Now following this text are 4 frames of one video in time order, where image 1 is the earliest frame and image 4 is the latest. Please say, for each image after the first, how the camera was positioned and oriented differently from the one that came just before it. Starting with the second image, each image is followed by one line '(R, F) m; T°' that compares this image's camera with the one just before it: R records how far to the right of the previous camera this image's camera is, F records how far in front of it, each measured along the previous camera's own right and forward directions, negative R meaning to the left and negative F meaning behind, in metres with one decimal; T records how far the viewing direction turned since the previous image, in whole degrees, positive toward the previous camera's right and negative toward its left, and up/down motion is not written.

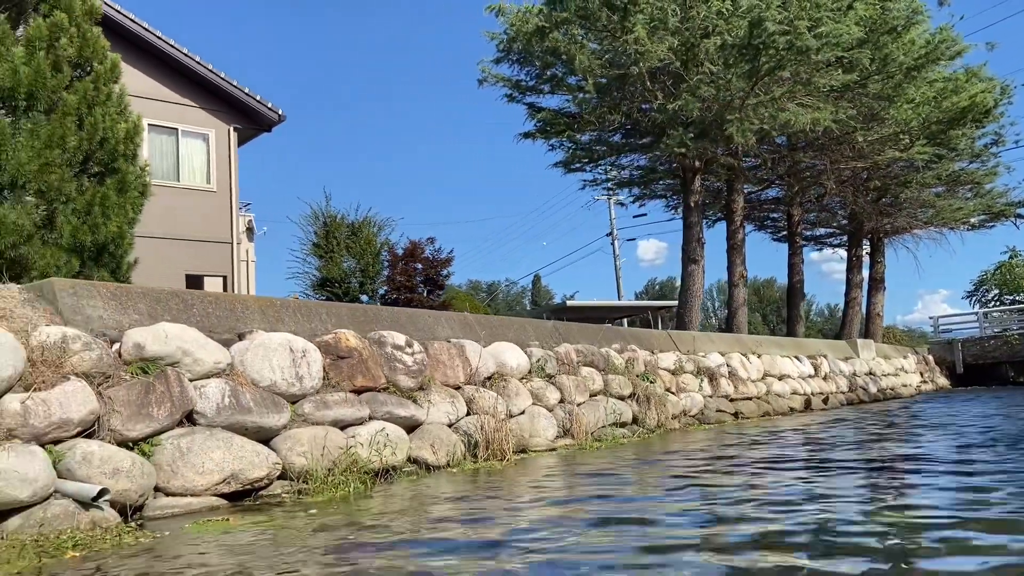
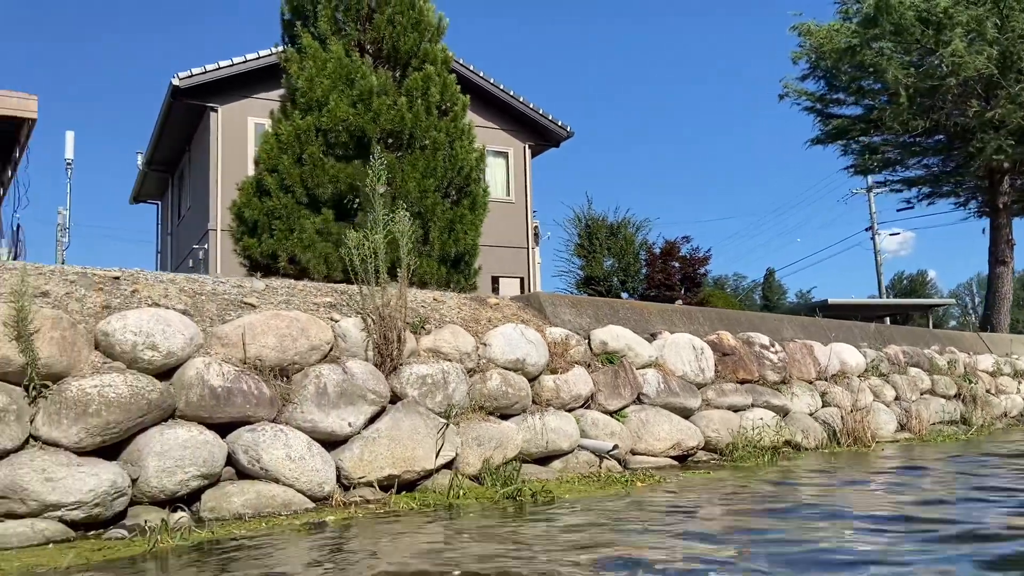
(-1.4, -1.9) m; -16°
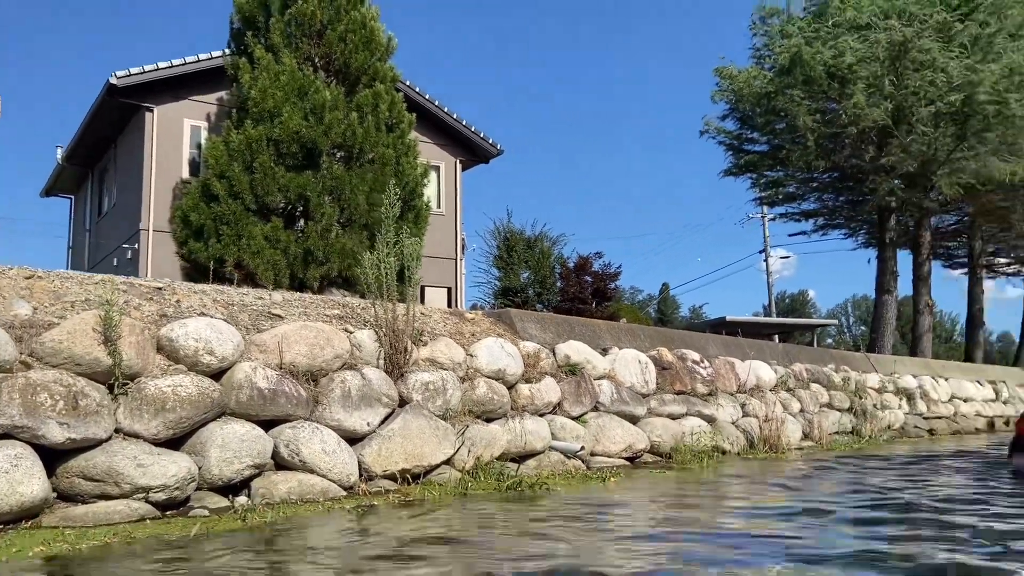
(-0.8, -0.8) m; +7°
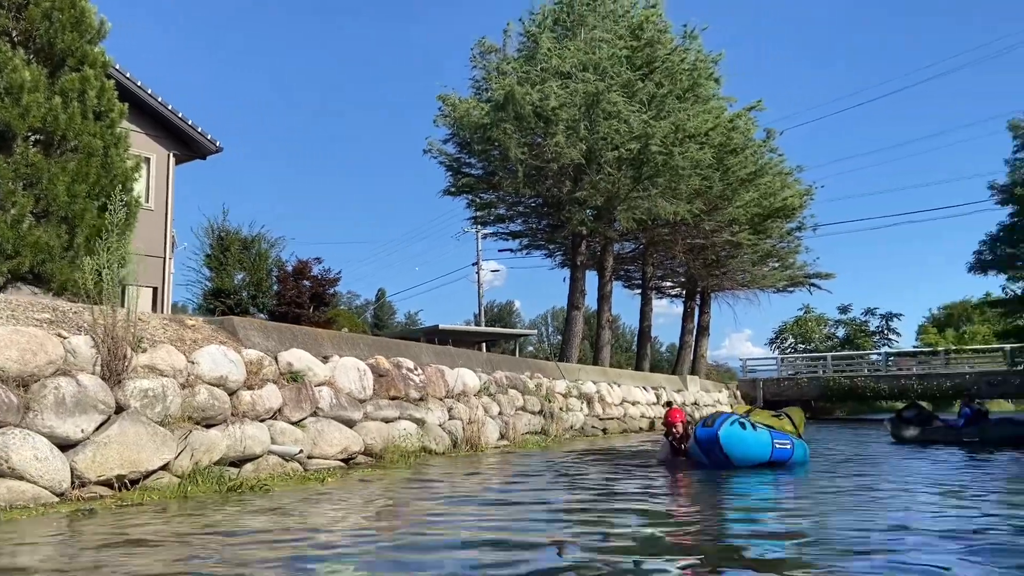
(-0.2, -0.7) m; +20°
